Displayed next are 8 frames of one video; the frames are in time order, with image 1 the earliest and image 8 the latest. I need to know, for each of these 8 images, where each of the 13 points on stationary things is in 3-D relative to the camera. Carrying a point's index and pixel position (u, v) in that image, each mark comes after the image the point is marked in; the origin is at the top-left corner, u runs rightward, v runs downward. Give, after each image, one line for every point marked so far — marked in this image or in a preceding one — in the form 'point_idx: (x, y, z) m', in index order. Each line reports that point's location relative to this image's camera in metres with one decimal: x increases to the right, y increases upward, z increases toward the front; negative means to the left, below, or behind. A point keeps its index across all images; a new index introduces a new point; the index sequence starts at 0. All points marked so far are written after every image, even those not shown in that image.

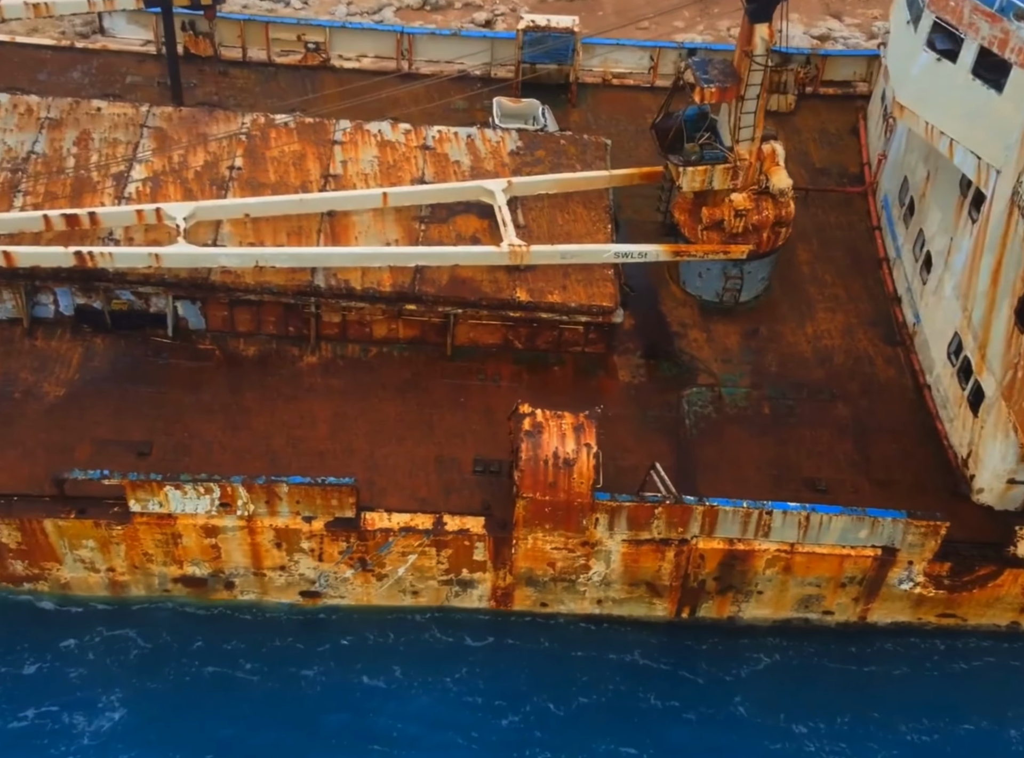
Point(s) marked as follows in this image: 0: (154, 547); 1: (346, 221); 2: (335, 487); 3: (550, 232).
0: (-5.7, -2.7, +16.7) m
1: (-3.1, +3.0, +19.7) m
2: (-2.7, -1.6, +16.0) m
3: (+0.7, +2.8, +19.9) m
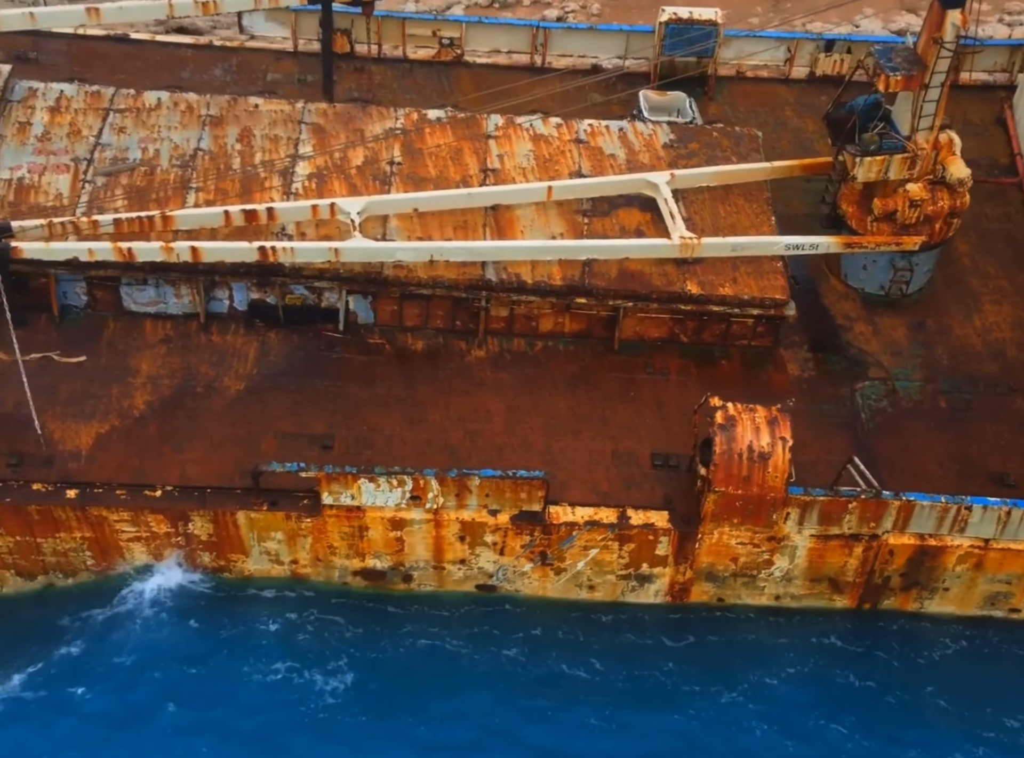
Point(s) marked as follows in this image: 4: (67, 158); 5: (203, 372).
0: (-2.8, -2.6, +16.8) m
1: (0.0, +3.1, +19.6) m
2: (+0.2, -1.5, +16.0) m
3: (+3.8, +2.9, +19.8) m
4: (-8.1, +4.0, +19.2) m
5: (-5.2, +0.1, +17.9) m
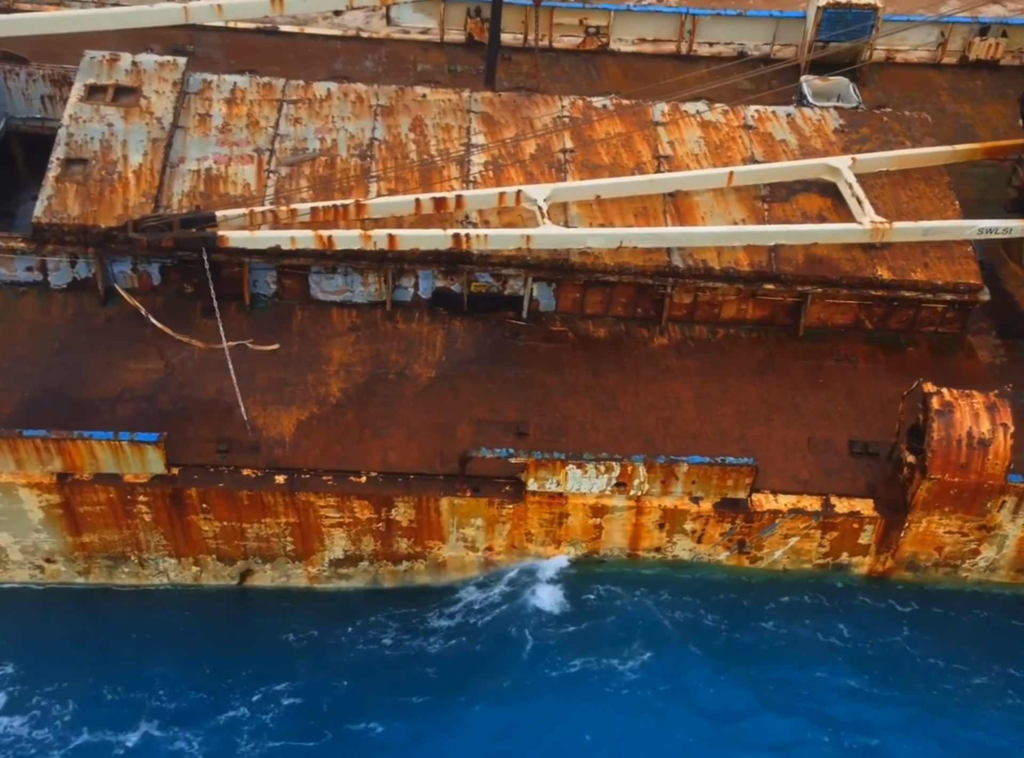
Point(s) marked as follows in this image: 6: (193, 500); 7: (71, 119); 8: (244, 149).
0: (+0.4, -2.4, +16.8) m
1: (+3.3, +3.3, +19.5) m
2: (+3.3, -1.3, +15.8) m
3: (+7.1, +3.1, +19.5) m
4: (-4.8, +4.2, +19.4) m
5: (-2.0, +0.3, +18.0) m
6: (-4.9, -1.9, +16.1) m
7: (-7.9, +4.7, +18.9) m
8: (-4.9, +4.2, +19.4) m
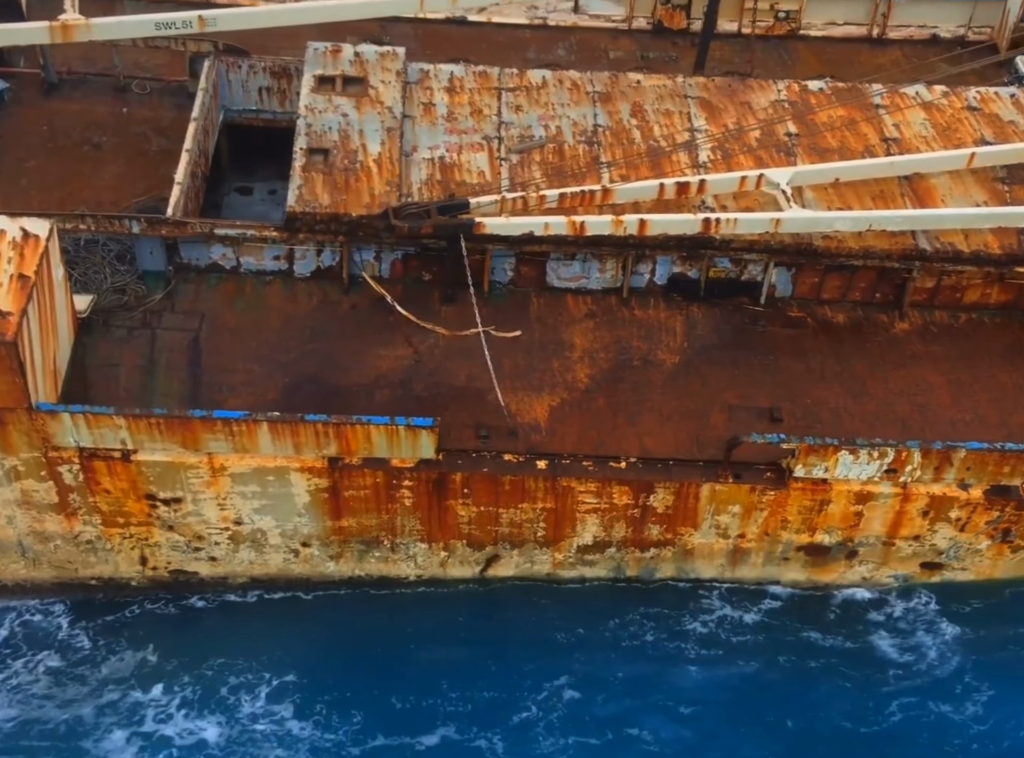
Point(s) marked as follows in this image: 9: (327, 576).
0: (+4.5, -2.1, +16.6) m
1: (+7.5, +3.5, +19.1) m
2: (+7.3, -1.1, +15.5) m
3: (+11.3, +3.4, +18.9) m
4: (-0.6, +4.5, +19.5) m
5: (+2.1, +0.6, +17.9) m
6: (-0.9, -1.6, +16.2) m
7: (-3.7, +4.9, +19.2) m
8: (-0.7, +4.5, +19.5) m
9: (-3.1, -3.3, +17.8) m
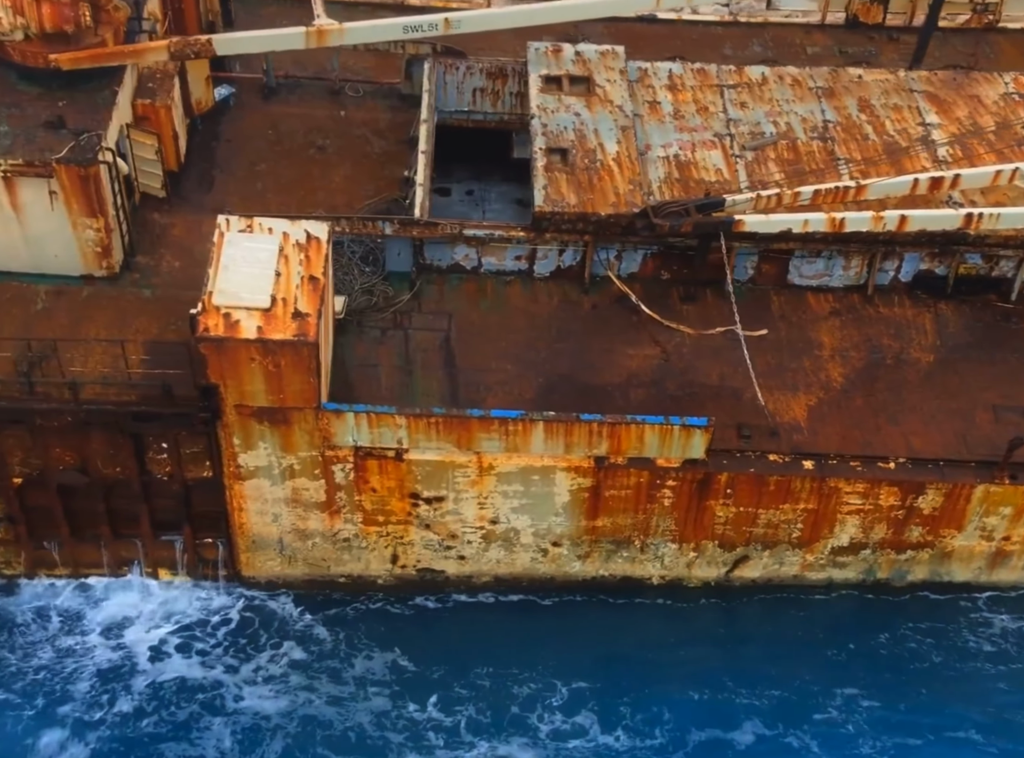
0: (+8.5, -2.1, +16.2) m
1: (+11.7, +3.5, +18.5) m
2: (+11.3, -1.1, +14.9) m
3: (+15.5, +3.4, +18.0) m
4: (+3.6, +4.5, +19.3) m
5: (+6.3, +0.6, +17.6) m
6: (+3.2, -1.6, +16.1) m
7: (+0.5, +4.9, +19.2) m
8: (+3.5, +4.5, +19.3) m
9: (+1.0, -3.3, +17.8) m
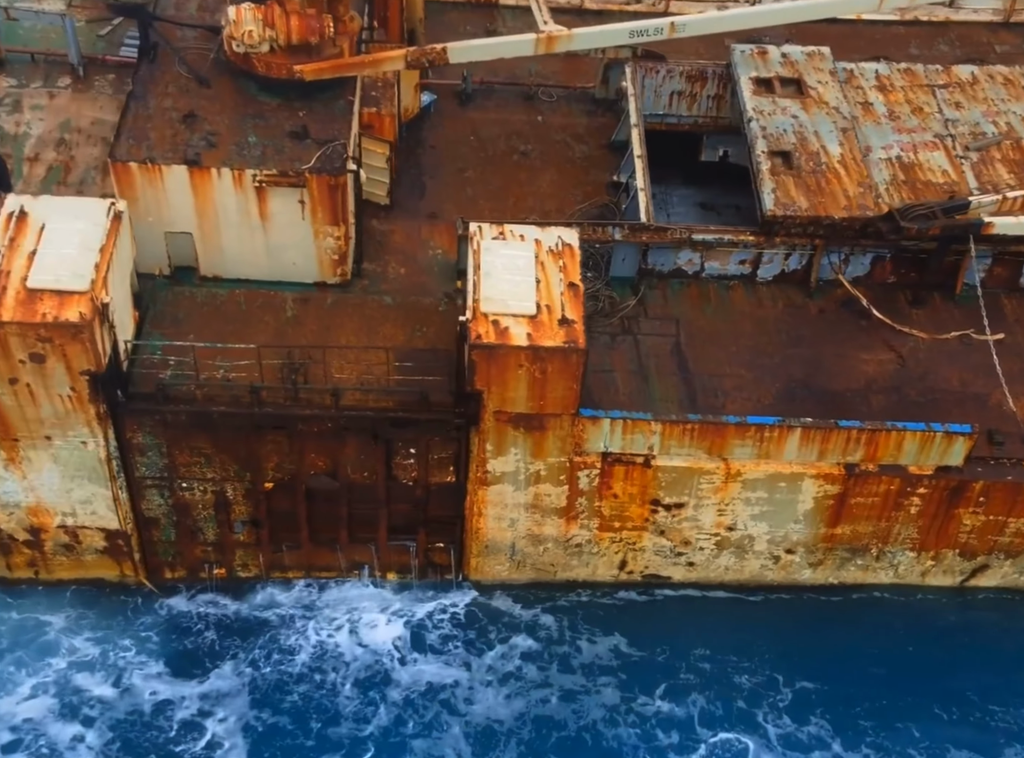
0: (+12.3, -2.2, +15.6) m
1: (+15.5, +3.5, +17.7) m
2: (+15.0, -1.2, +14.1) m
3: (+19.3, +3.3, +17.0) m
4: (+7.5, +4.4, +19.0) m
5: (+10.0, +0.5, +17.2) m
6: (+6.9, -1.7, +15.8) m
7: (+4.4, +4.8, +19.0) m
8: (+7.4, +4.4, +19.0) m
9: (+4.8, -3.4, +17.6) m
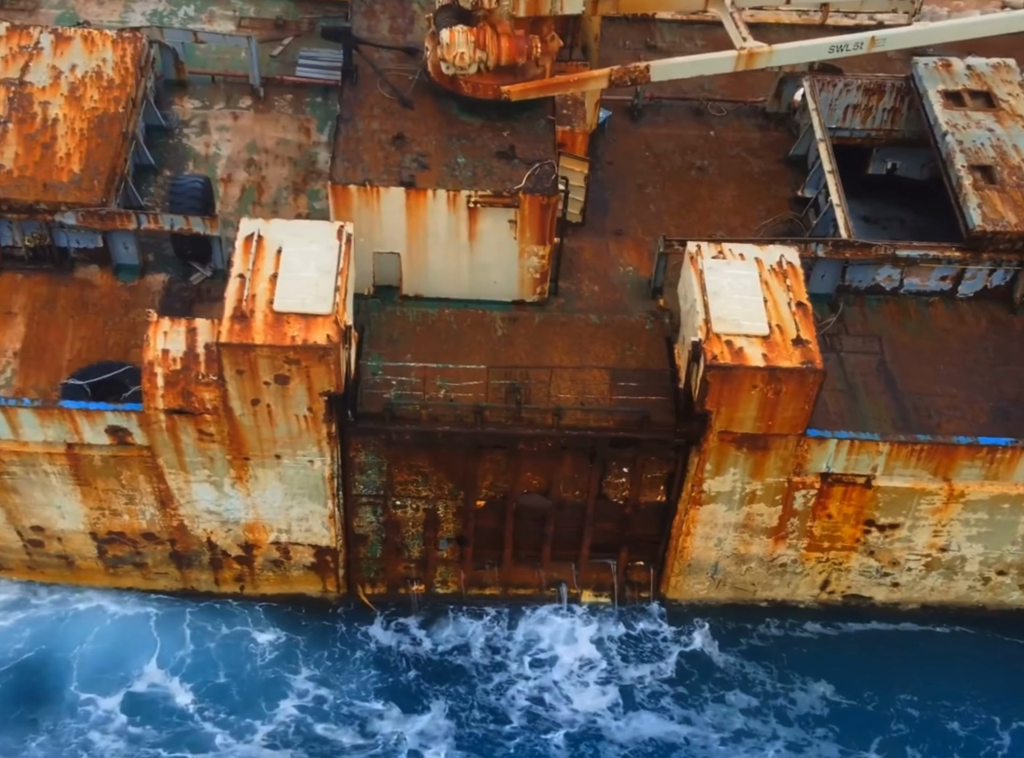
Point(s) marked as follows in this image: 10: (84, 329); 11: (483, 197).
0: (+15.5, -2.5, +14.9) m
1: (+18.8, +3.2, +16.9) m
2: (+18.1, -1.4, +13.3) m
3: (+22.5, +3.0, +16.0) m
4: (+10.9, +4.1, +18.6) m
5: (+13.3, +0.2, +16.6) m
6: (+10.1, -2.0, +15.4) m
7: (+7.8, +4.5, +18.8) m
8: (+10.8, +4.1, +18.6) m
9: (+8.1, -3.7, +17.3) m
10: (-6.7, +0.8, +16.6) m
11: (-0.5, +2.8, +16.1) m
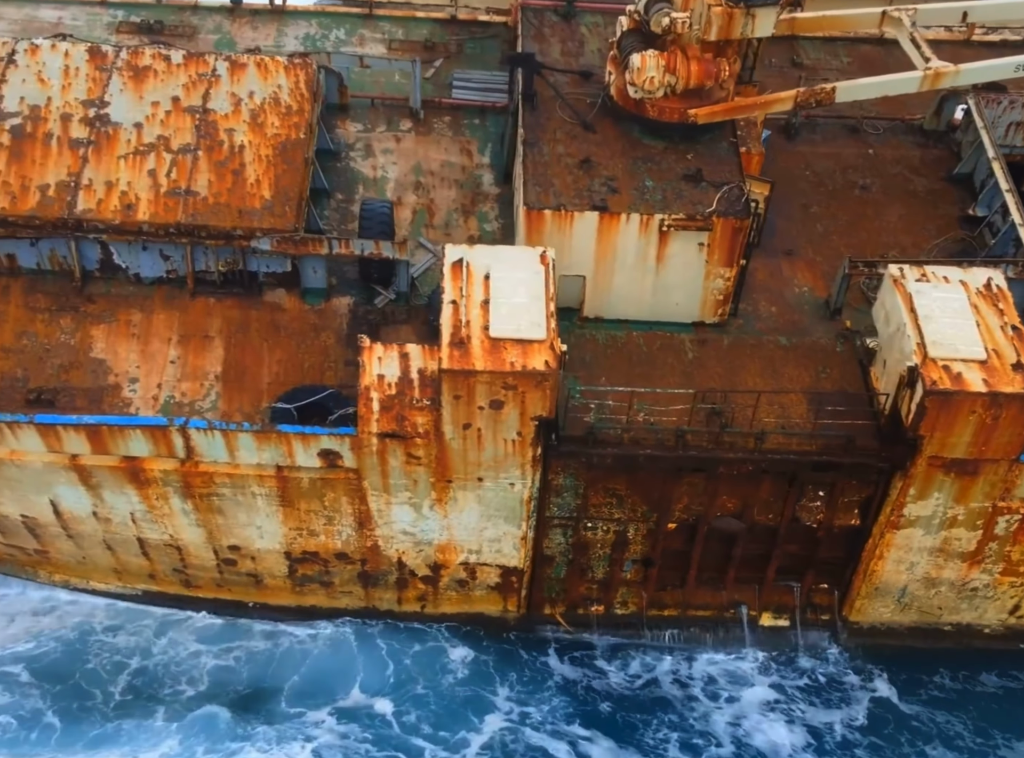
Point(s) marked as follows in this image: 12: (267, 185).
0: (+18.4, -2.8, +14.2) m
1: (+21.8, +2.8, +16.1) m
2: (+20.9, -1.8, +12.5) m
3: (+25.5, +2.7, +15.1) m
4: (+13.9, +3.7, +18.2) m
5: (+16.3, -0.2, +16.0) m
6: (+13.0, -2.3, +15.0) m
7: (+10.8, +4.1, +18.5) m
8: (+13.8, +3.7, +18.2) m
9: (+11.1, -4.1, +17.0) m
10: (-3.7, +0.4, +16.9) m
11: (+2.5, +2.4, +16.2) m
12: (-4.1, +3.2, +17.6) m
